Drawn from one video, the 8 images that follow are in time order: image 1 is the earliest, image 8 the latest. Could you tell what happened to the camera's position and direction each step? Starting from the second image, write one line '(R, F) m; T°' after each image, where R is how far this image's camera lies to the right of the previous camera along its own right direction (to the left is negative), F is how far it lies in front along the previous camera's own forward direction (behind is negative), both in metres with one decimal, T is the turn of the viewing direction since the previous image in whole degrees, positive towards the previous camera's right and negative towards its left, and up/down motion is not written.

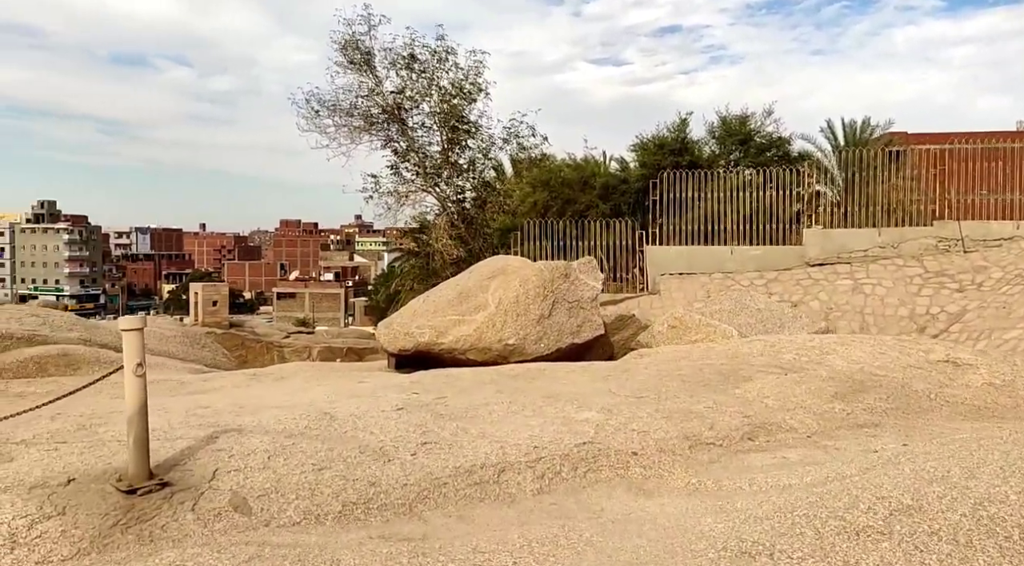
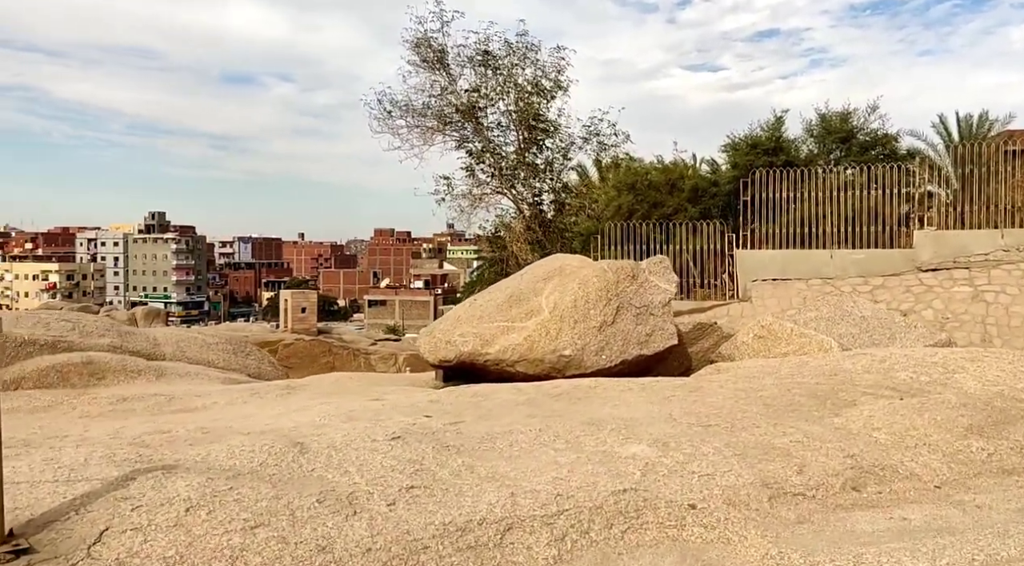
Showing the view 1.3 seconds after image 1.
(+0.2, +0.6) m; -6°
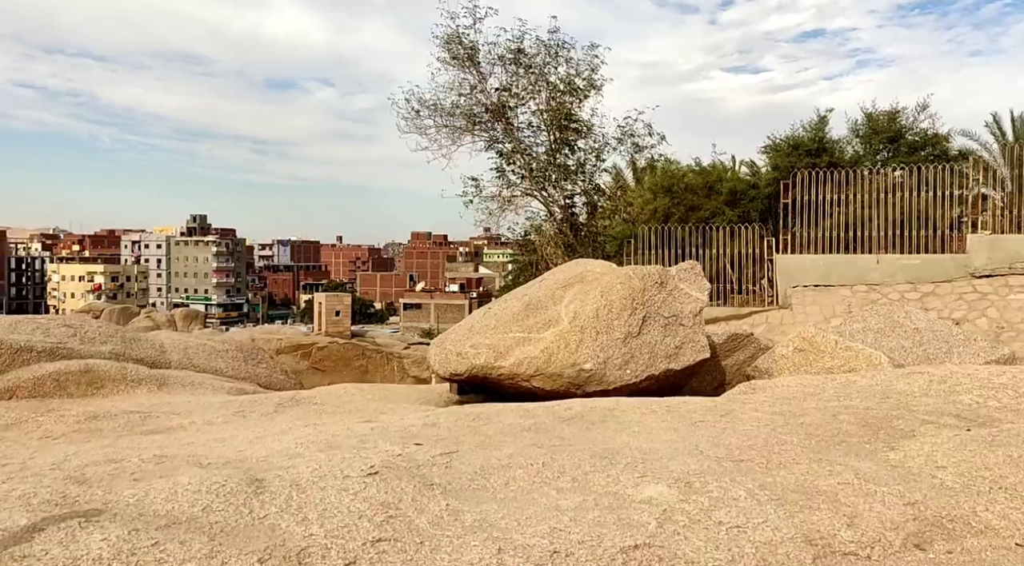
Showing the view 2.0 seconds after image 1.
(+0.1, +0.3) m; -3°
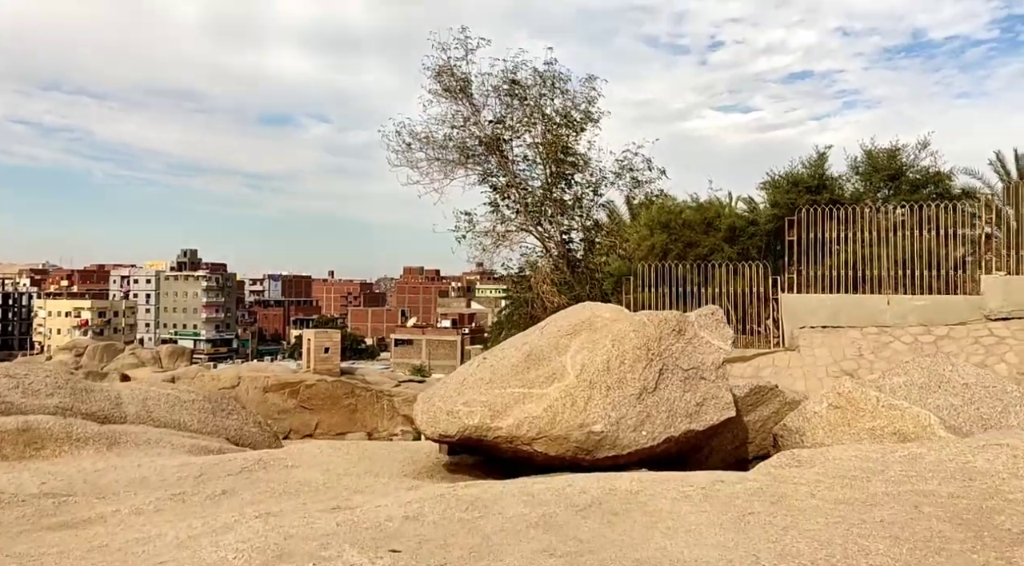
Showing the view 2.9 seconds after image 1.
(0.0, +0.5) m; +1°
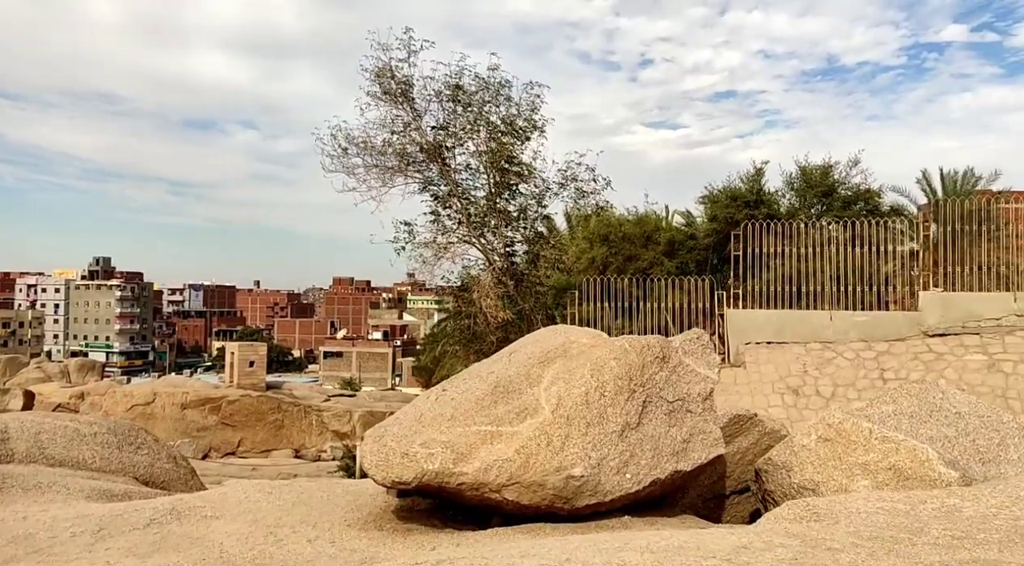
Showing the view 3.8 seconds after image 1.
(-0.1, +0.5) m; +5°
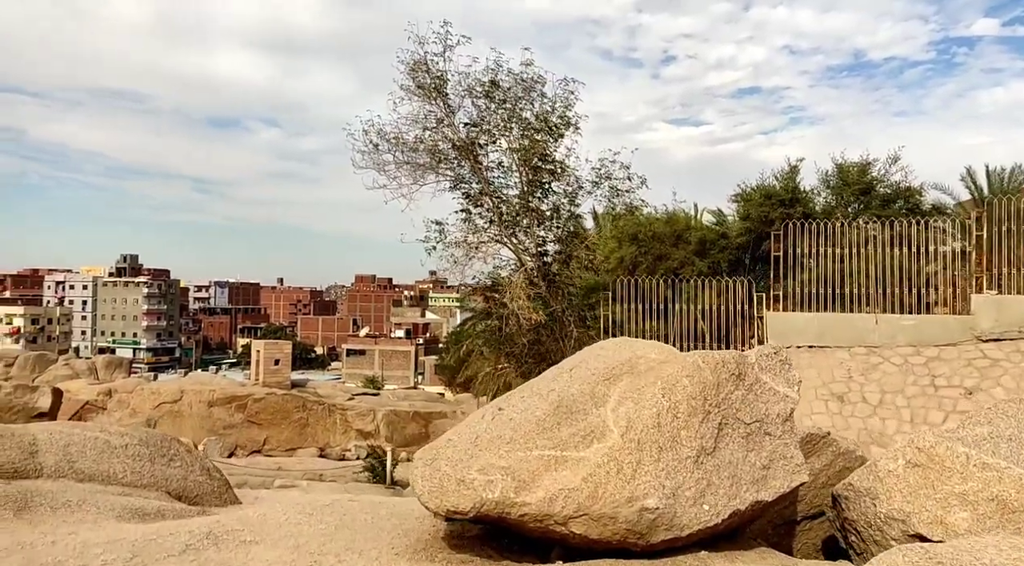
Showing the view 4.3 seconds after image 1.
(-0.2, +0.3) m; -1°
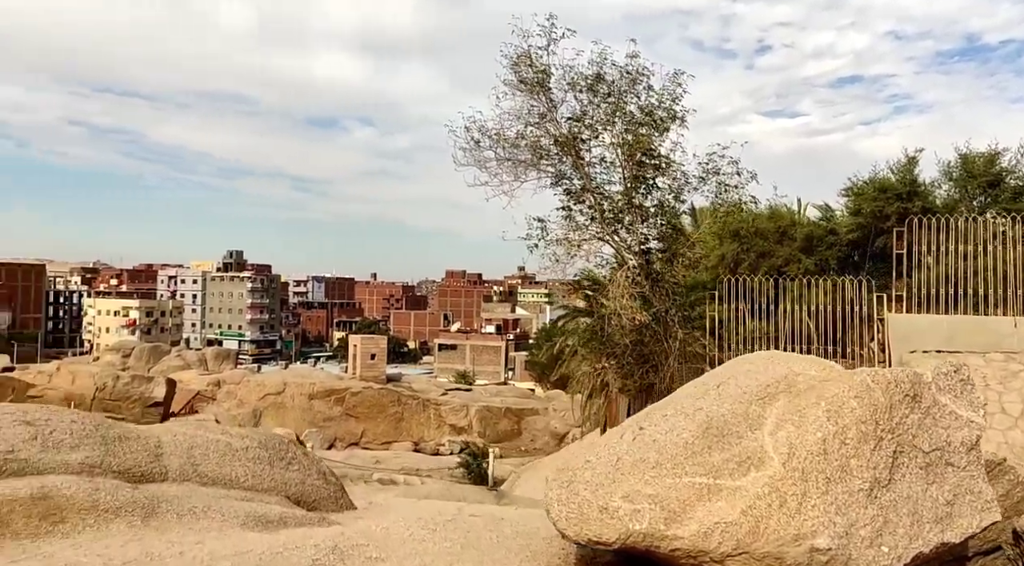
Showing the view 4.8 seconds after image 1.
(-0.2, +0.2) m; -6°
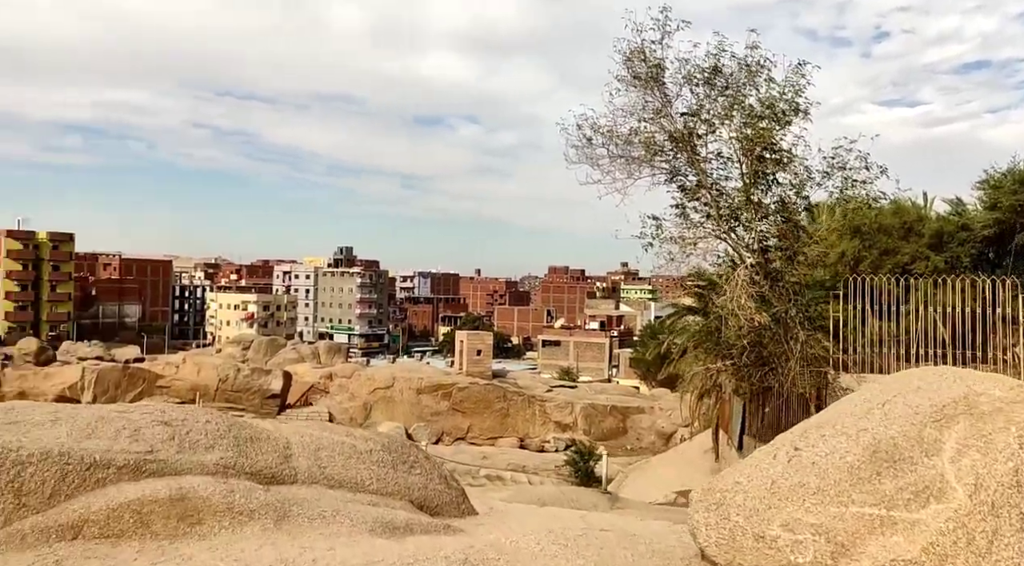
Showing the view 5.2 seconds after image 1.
(-0.1, +0.1) m; -7°
